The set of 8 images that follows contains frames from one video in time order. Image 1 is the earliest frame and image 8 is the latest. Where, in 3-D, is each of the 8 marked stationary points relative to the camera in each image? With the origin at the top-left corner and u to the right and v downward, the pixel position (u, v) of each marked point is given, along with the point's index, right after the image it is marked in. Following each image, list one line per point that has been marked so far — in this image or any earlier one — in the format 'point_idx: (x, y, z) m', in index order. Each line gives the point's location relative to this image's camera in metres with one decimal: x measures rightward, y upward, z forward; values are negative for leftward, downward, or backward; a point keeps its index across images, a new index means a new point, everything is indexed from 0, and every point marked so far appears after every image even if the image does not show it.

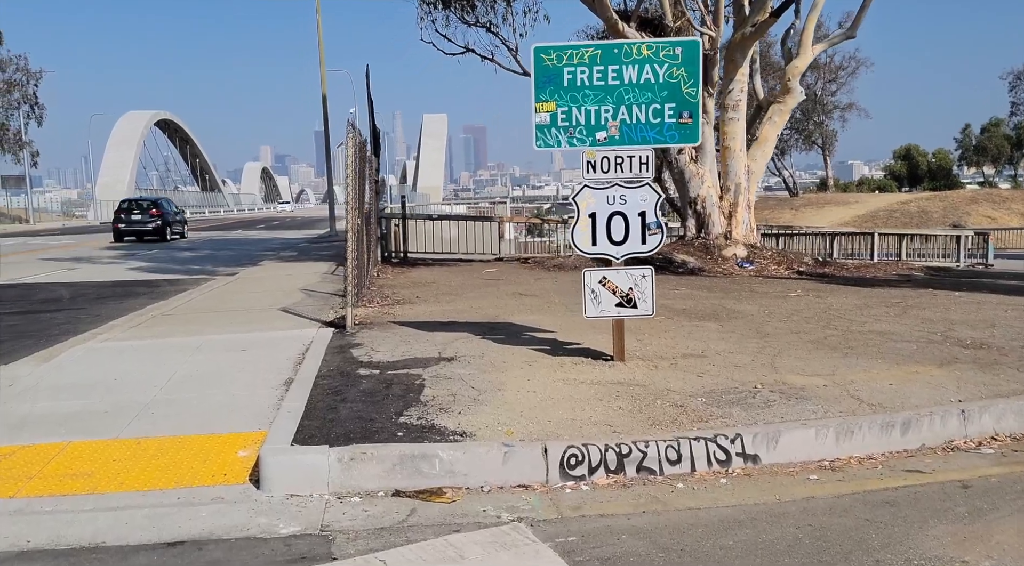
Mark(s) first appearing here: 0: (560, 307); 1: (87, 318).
0: (+0.7, -0.3, +10.8) m
1: (-6.9, -0.6, +12.6) m
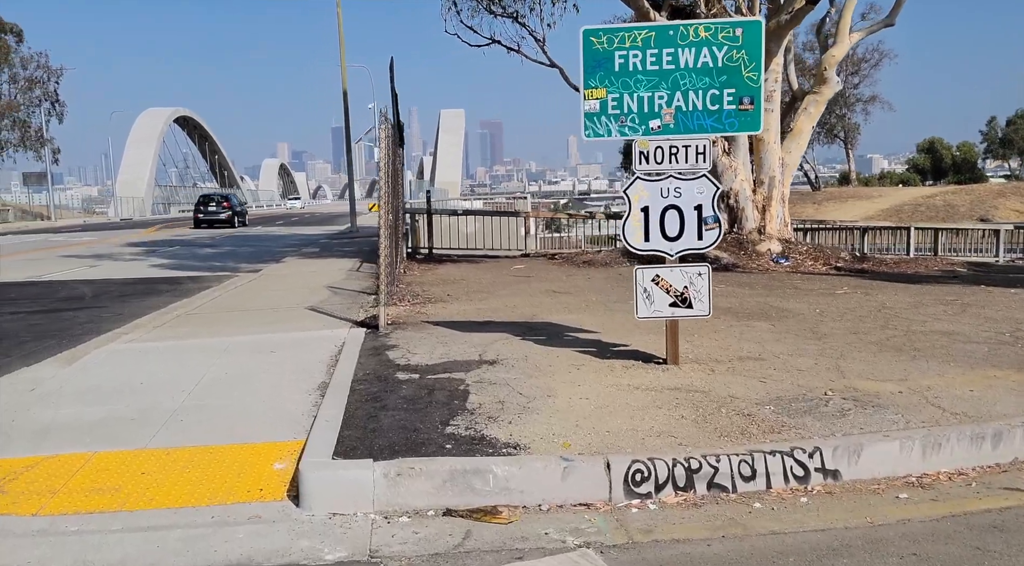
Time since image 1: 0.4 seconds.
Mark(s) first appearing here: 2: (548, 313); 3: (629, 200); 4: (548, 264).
0: (+1.2, -0.3, +10.3) m
1: (-6.4, -0.6, +12.3) m
2: (+0.4, -0.4, +9.7) m
3: (+1.0, +0.7, +6.8) m
4: (+0.8, +0.4, +17.0) m
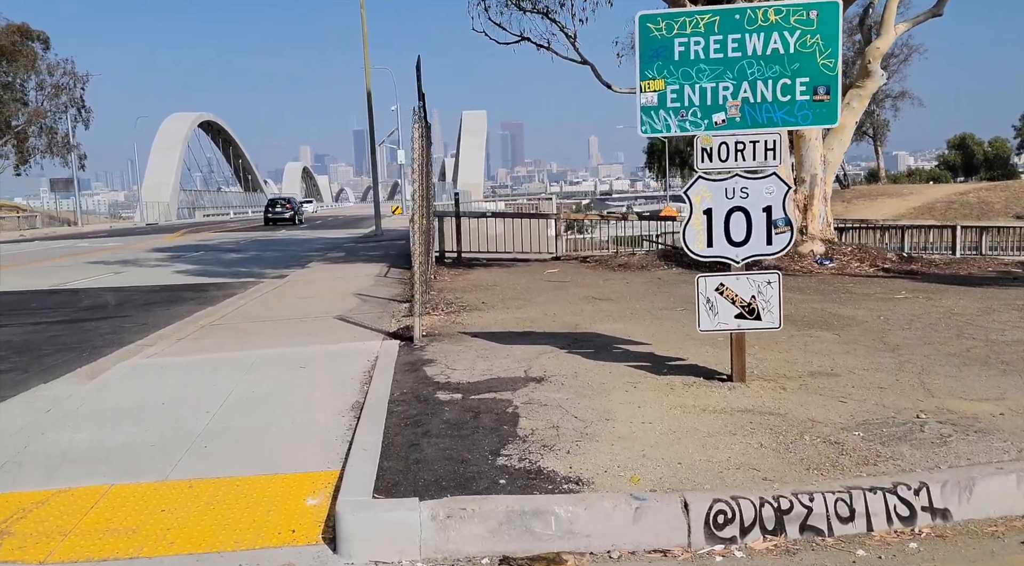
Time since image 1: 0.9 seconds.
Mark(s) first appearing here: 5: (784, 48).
0: (+1.7, -0.4, +9.7) m
1: (-5.8, -0.7, +11.9) m
2: (+0.9, -0.5, +9.1) m
3: (+1.4, +0.6, +6.1) m
4: (+1.4, +0.3, +16.4) m
5: (+2.1, +1.8, +5.9) m
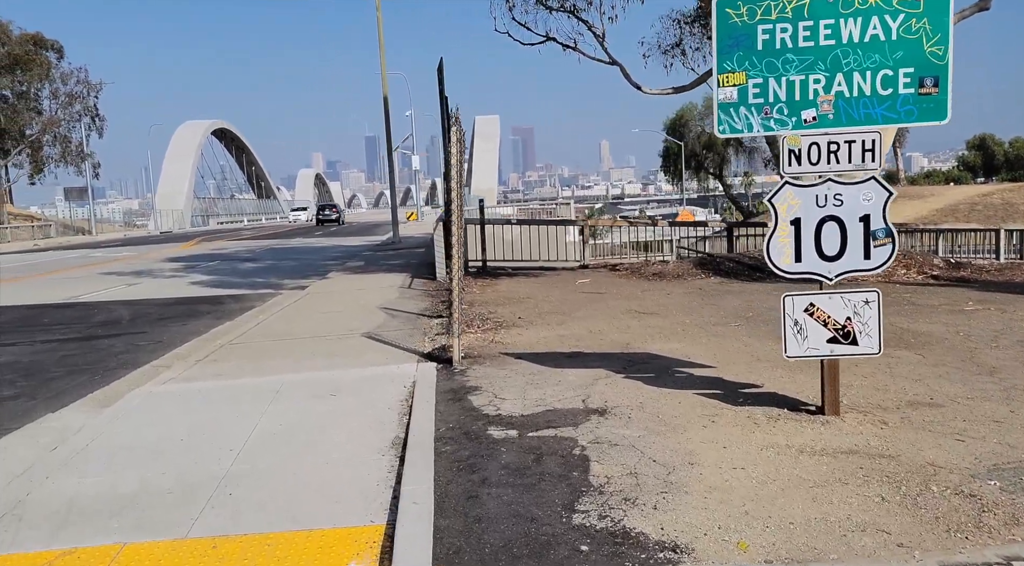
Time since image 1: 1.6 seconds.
0: (+2.1, -0.5, +9.0) m
1: (-5.3, -0.9, +11.3) m
2: (+1.4, -0.6, +8.4) m
3: (+1.8, +0.5, +5.4) m
4: (+2.0, +0.1, +15.7) m
5: (+2.5, +1.7, +5.2) m
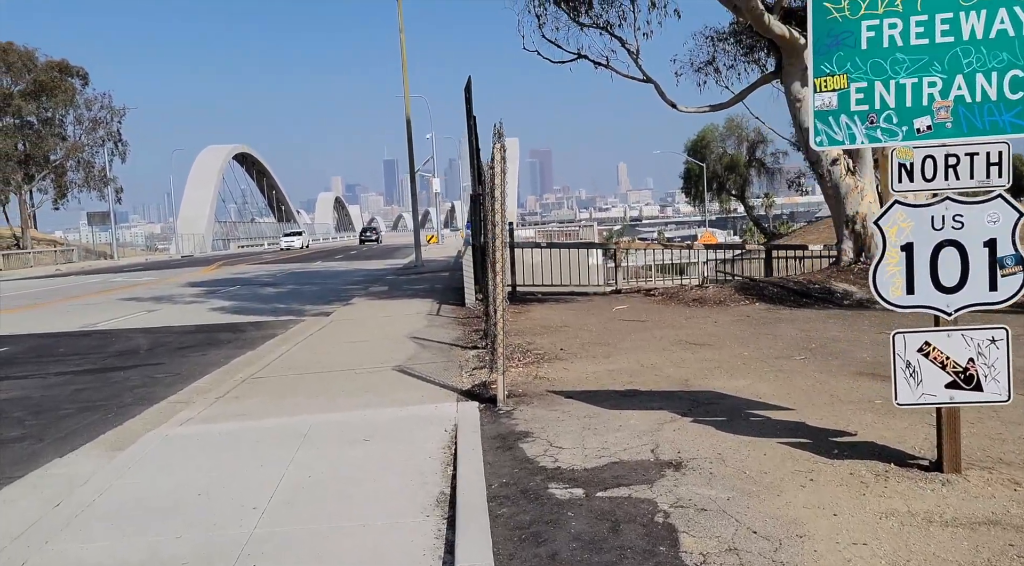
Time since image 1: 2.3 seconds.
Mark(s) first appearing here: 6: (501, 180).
0: (+2.6, -0.9, +8.2) m
1: (-4.8, -1.3, +10.7) m
2: (+1.9, -0.9, +7.6) m
3: (+2.2, +0.3, +4.7) m
4: (+2.7, -0.4, +14.9) m
5: (+2.9, +1.5, +4.5) m
6: (-0.1, +1.1, +8.4) m
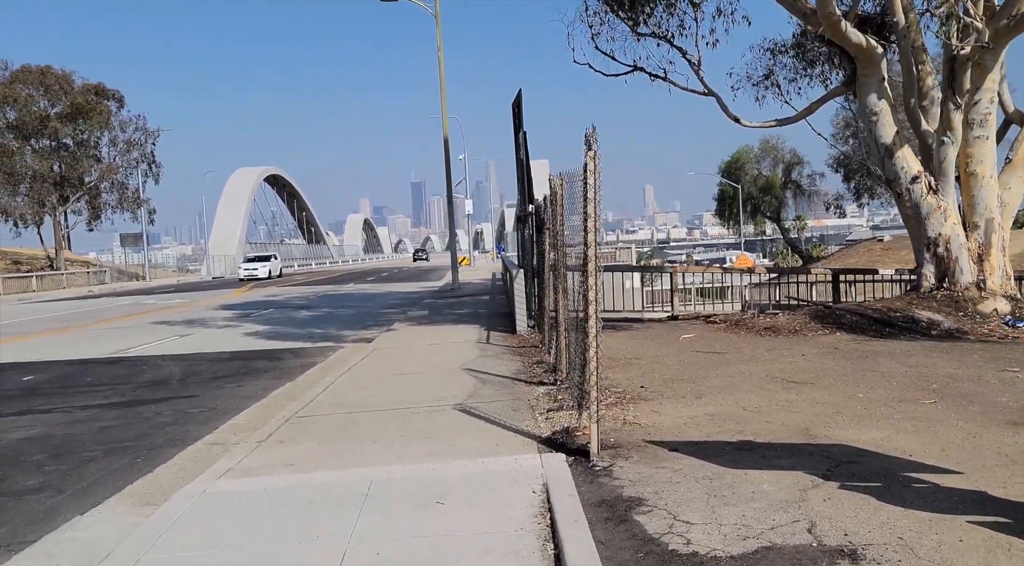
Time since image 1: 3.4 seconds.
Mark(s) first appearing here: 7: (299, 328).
0: (+3.4, -1.1, +7.0) m
1: (-3.9, -1.6, +9.7) m
2: (+2.6, -1.2, +6.5) m
3: (+2.9, +0.1, +3.5) m
4: (+3.6, -0.9, +13.7) m
5: (+3.5, +1.3, +3.4) m
6: (+0.7, +0.8, +7.4) m
7: (-5.4, -1.1, +19.6) m
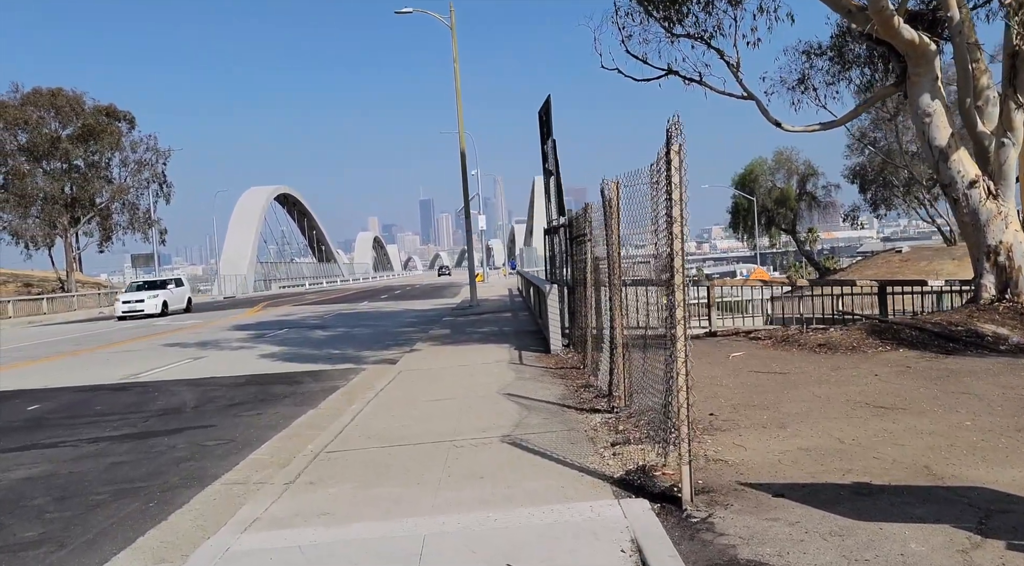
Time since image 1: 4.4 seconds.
0: (+3.9, -1.2, +6.1) m
1: (-3.4, -1.9, +8.9) m
2: (+3.1, -1.3, +5.6) m
3: (+3.3, +0.1, +2.6) m
4: (+4.2, -1.1, +12.8) m
5: (+4.0, +1.3, +2.5) m
6: (+1.1, +0.7, +6.6) m
7: (-4.7, -1.6, +18.8) m
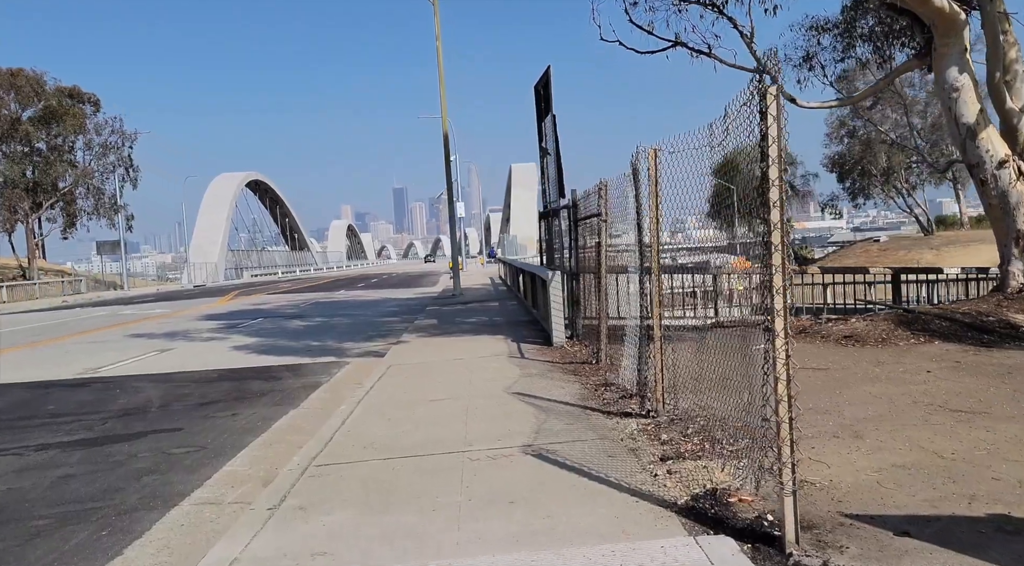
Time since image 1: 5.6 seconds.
0: (+4.1, -1.1, +5.1) m
1: (-3.2, -1.7, +7.7) m
2: (+3.4, -1.2, +4.6) m
3: (+3.7, +0.1, +1.6) m
4: (+4.2, -0.9, +11.8) m
5: (+4.3, +1.3, +1.5) m
6: (+1.4, +0.8, +5.5) m
7: (-4.9, -1.3, +17.5) m
